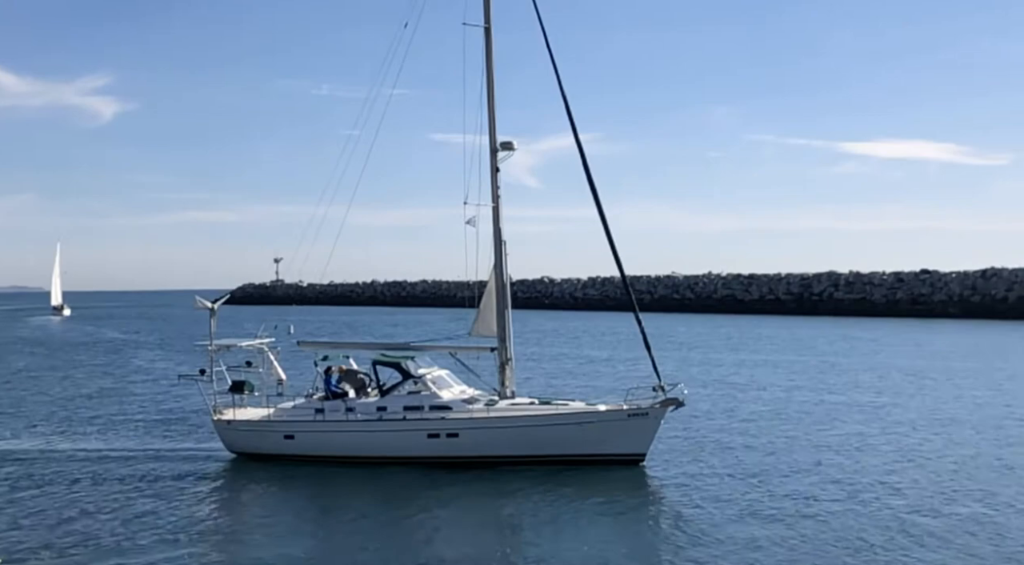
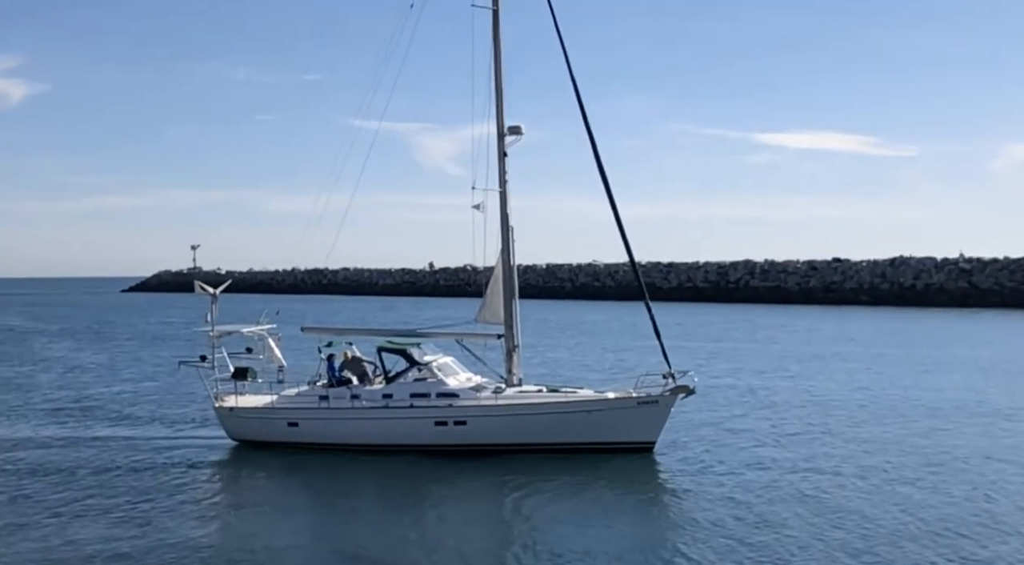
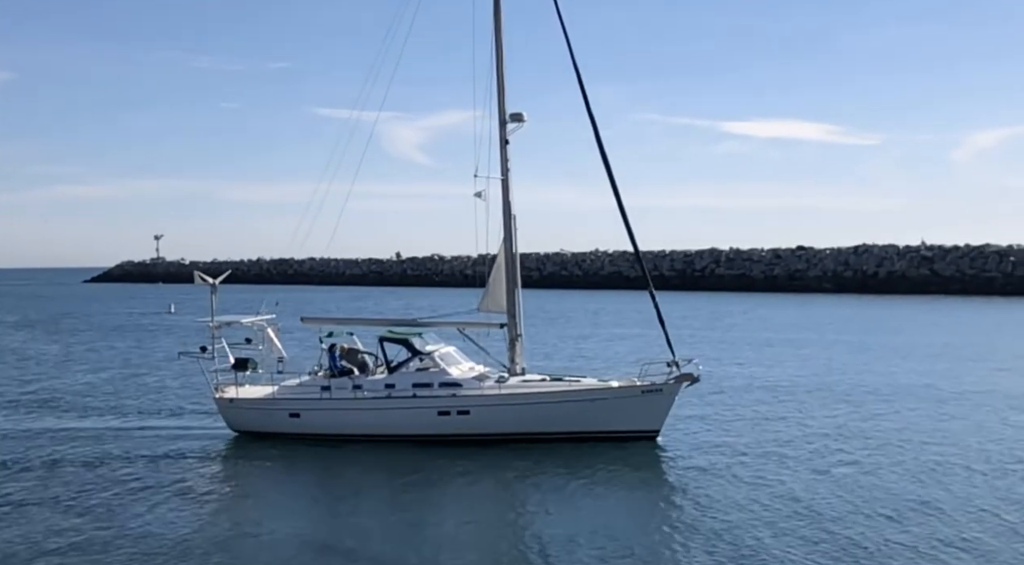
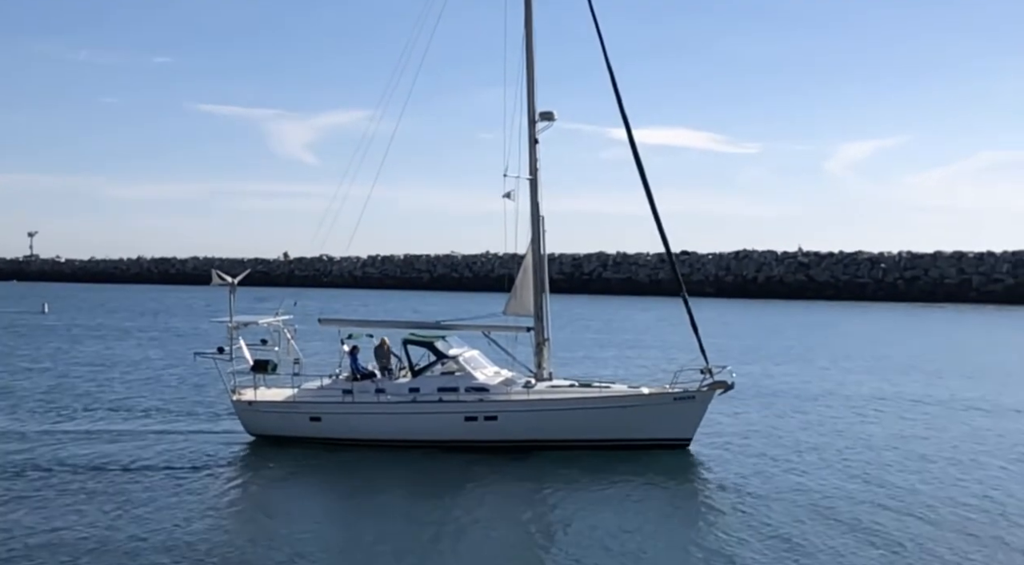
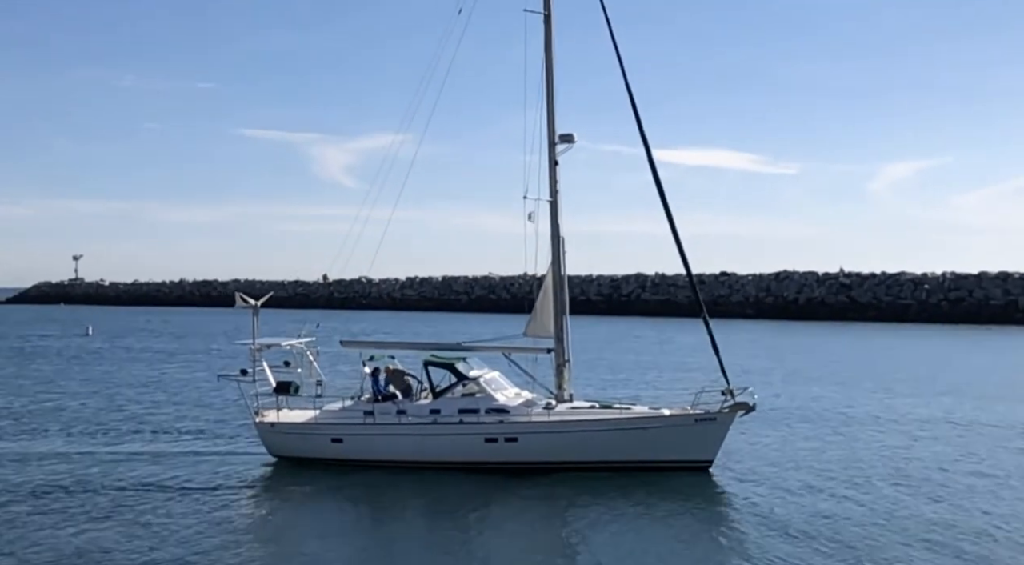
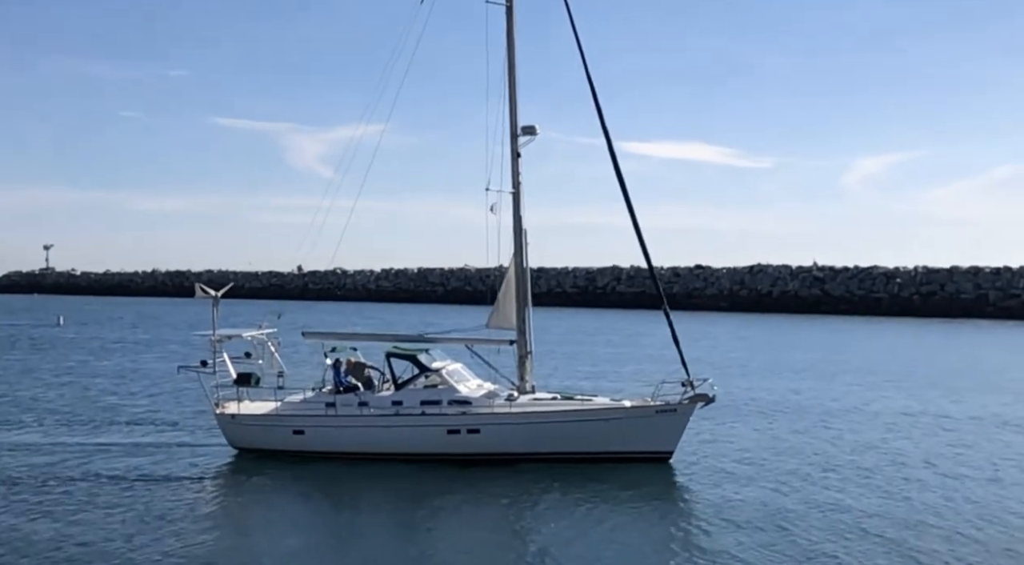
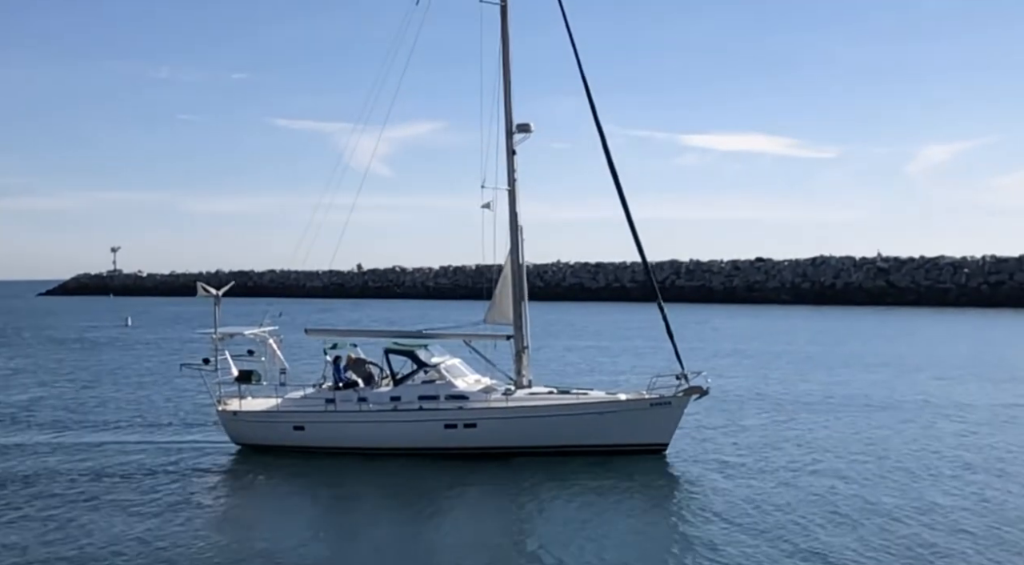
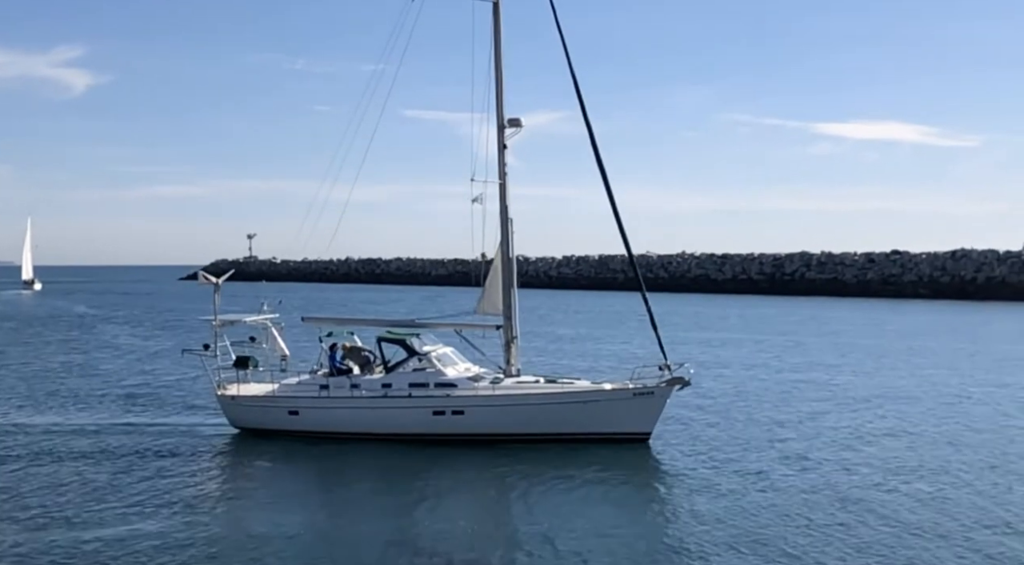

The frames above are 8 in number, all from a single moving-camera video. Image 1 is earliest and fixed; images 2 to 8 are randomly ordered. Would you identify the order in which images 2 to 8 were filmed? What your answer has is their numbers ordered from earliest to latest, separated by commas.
8, 2, 3, 7, 6, 5, 4
